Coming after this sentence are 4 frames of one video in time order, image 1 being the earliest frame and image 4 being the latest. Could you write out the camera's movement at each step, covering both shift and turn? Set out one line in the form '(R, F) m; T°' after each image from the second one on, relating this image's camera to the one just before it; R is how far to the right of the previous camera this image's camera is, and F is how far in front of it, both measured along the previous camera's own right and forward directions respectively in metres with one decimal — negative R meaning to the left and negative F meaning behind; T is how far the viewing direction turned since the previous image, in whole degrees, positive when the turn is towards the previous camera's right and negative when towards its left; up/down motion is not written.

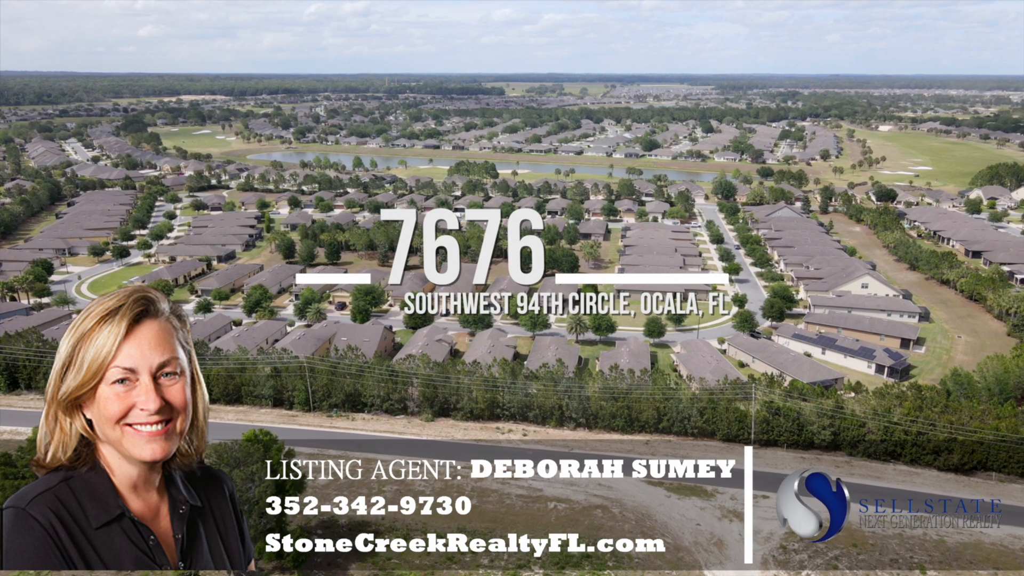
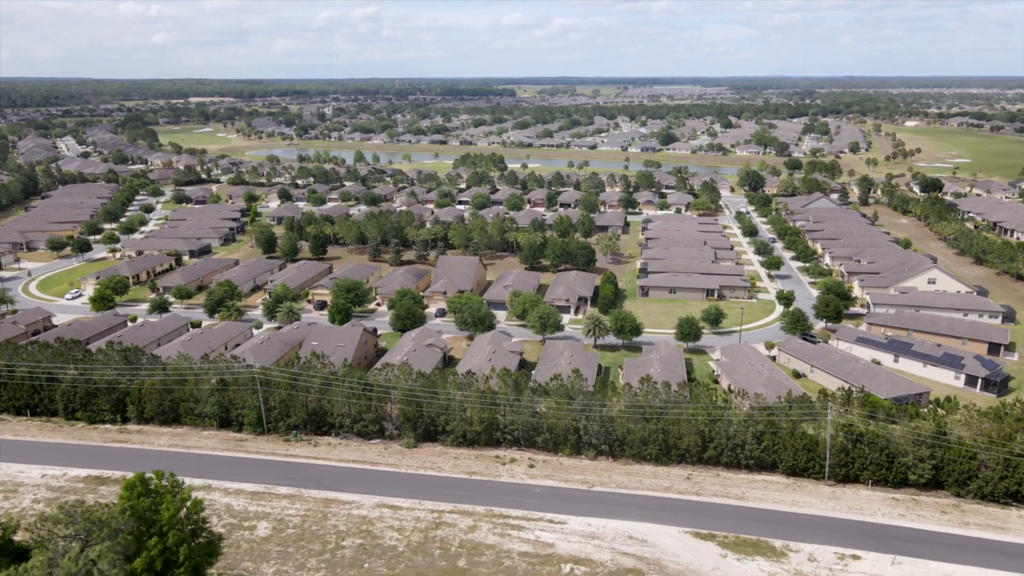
(+0.3, +7.0) m; -1°
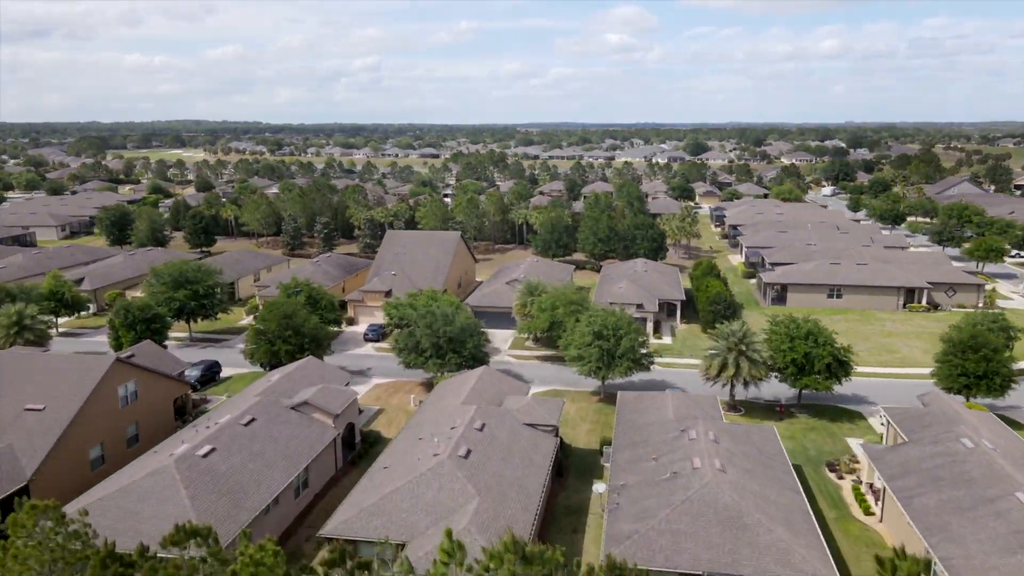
(-0.3, +22.1) m; 0°
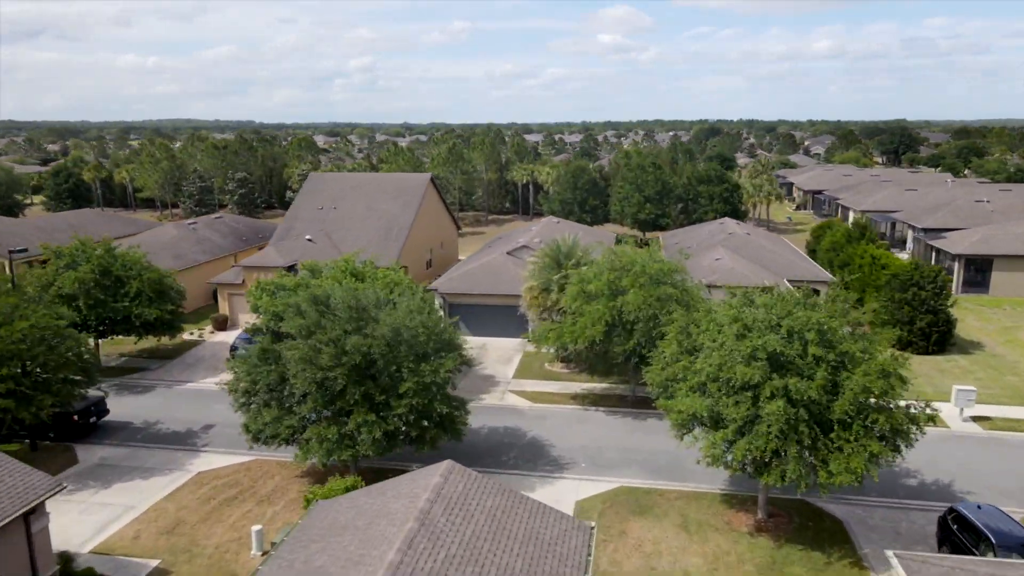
(-0.1, +10.2) m; 0°
